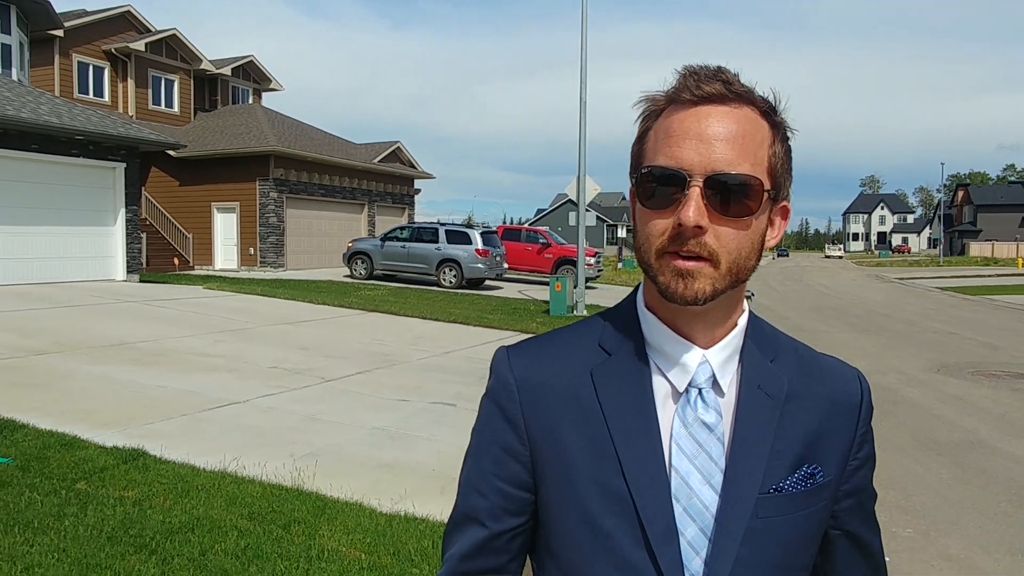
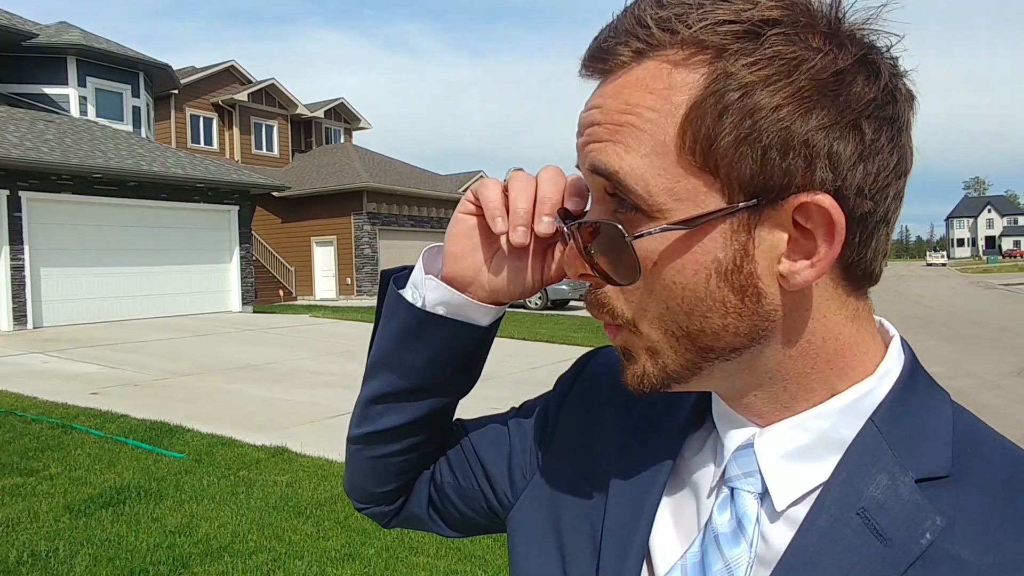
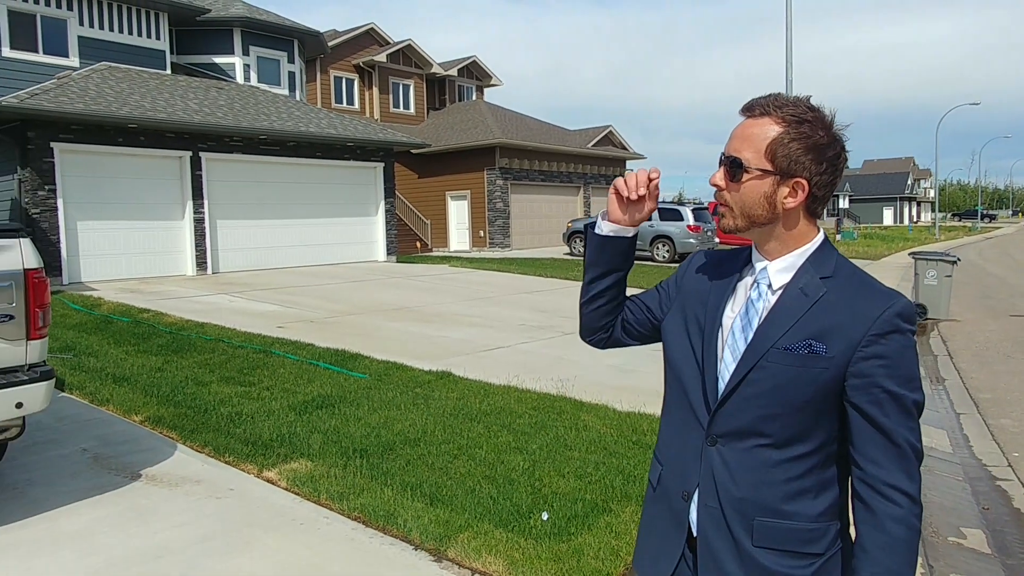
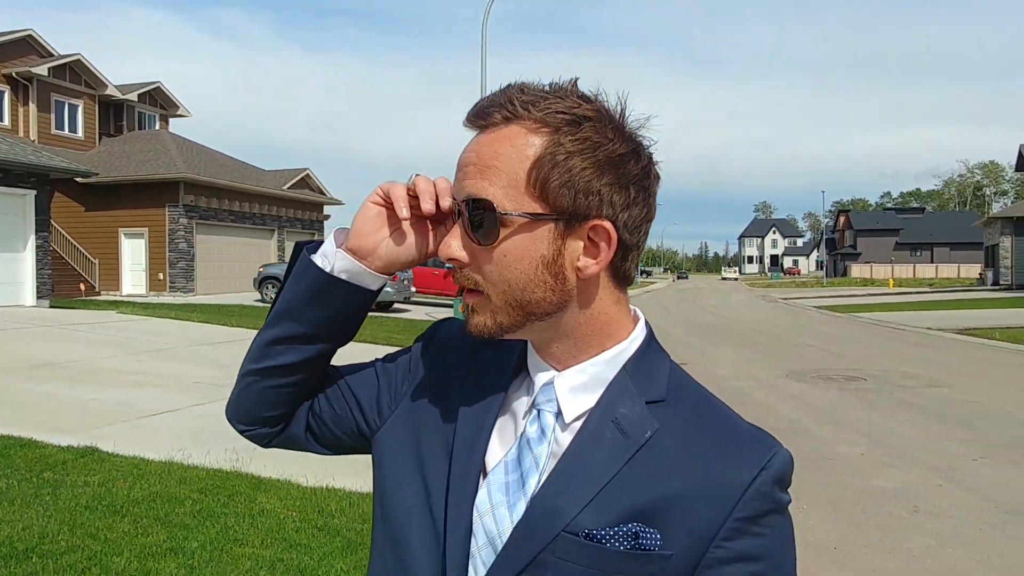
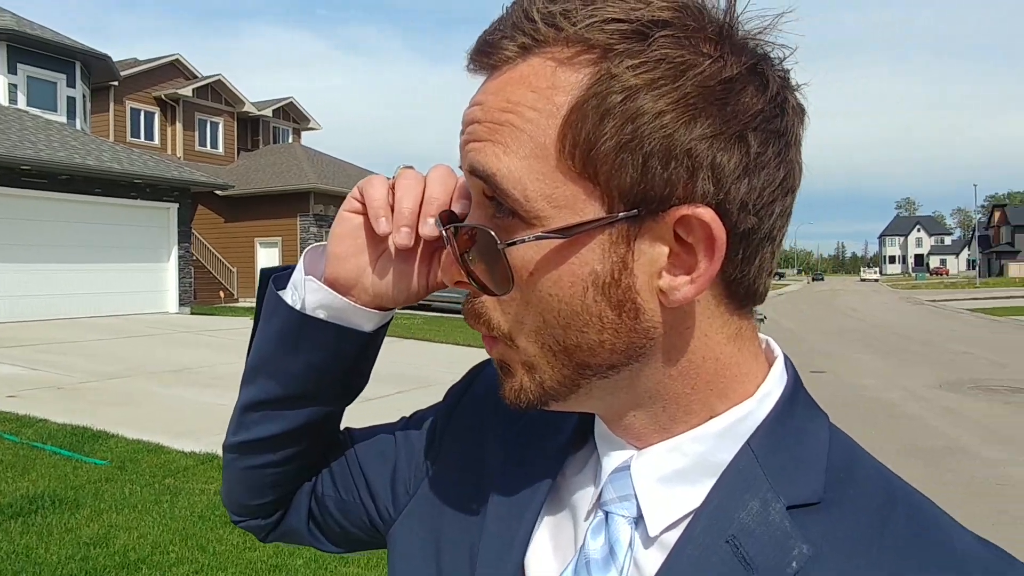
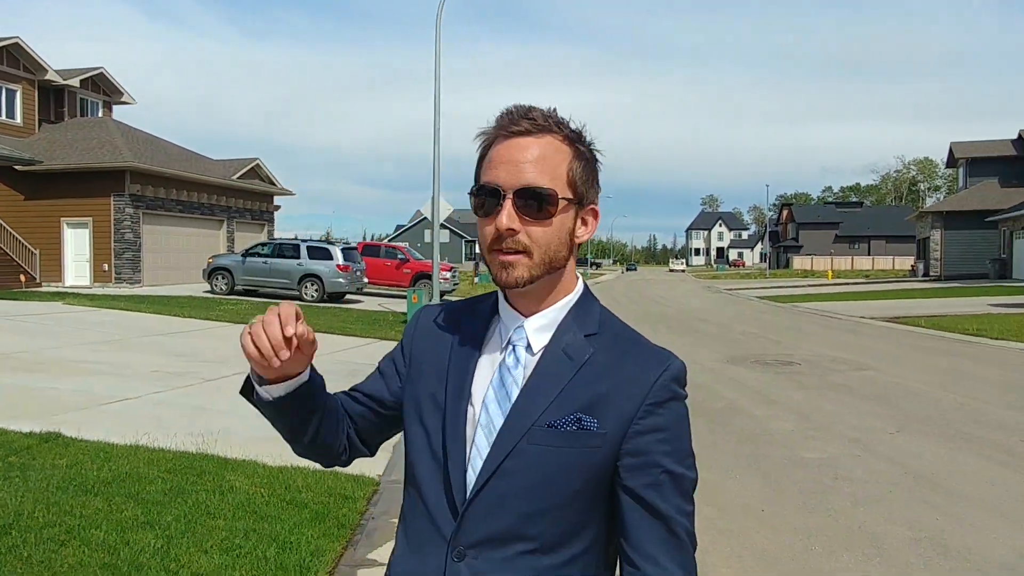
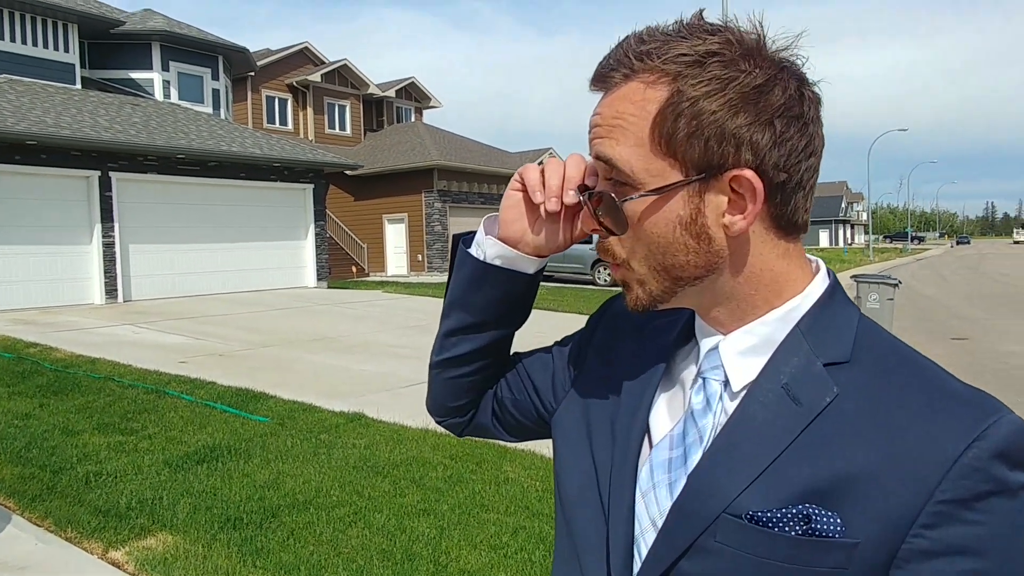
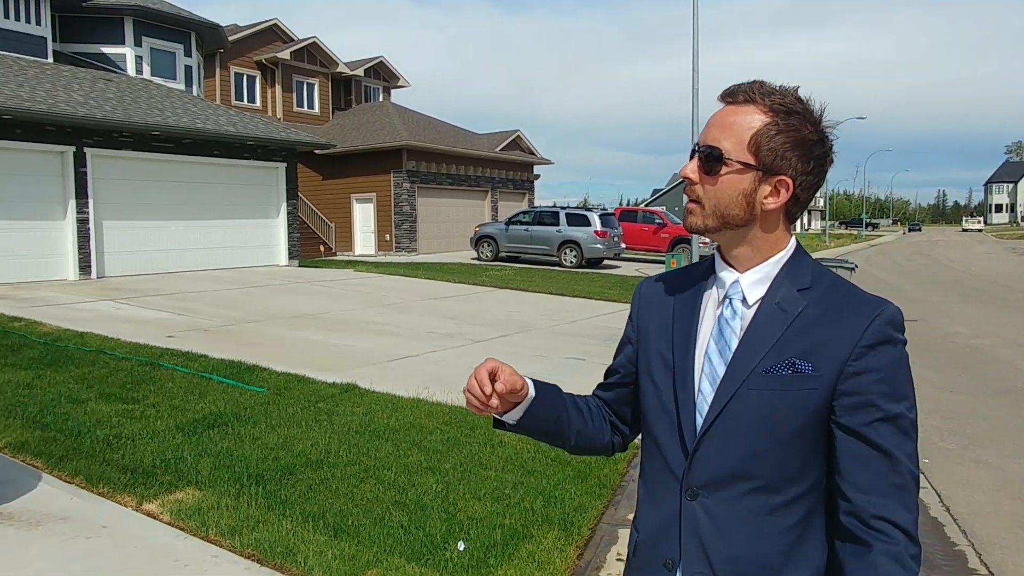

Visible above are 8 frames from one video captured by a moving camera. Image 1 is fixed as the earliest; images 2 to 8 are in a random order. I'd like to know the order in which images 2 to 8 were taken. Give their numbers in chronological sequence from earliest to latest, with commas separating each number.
8, 3, 7, 2, 5, 4, 6
